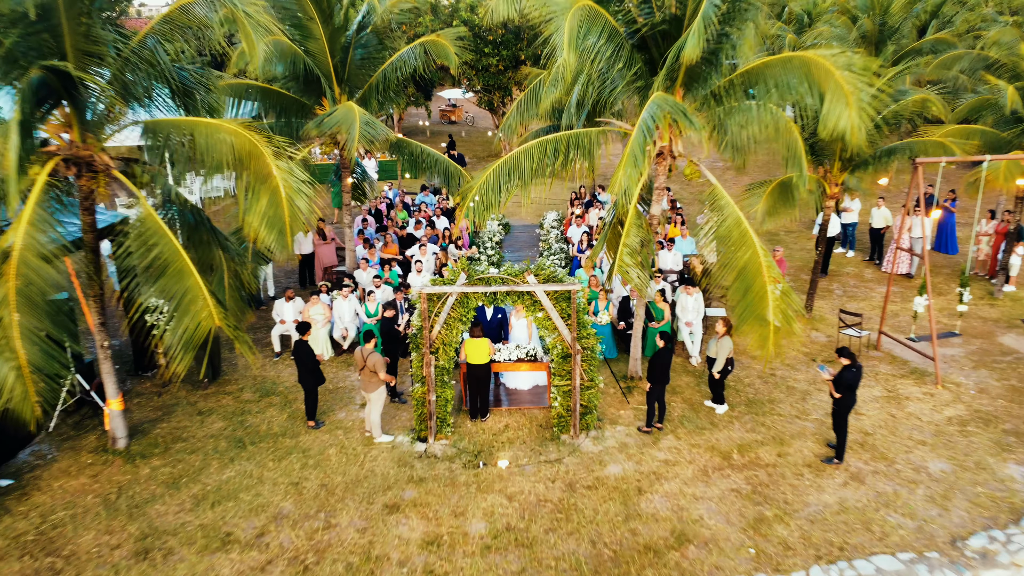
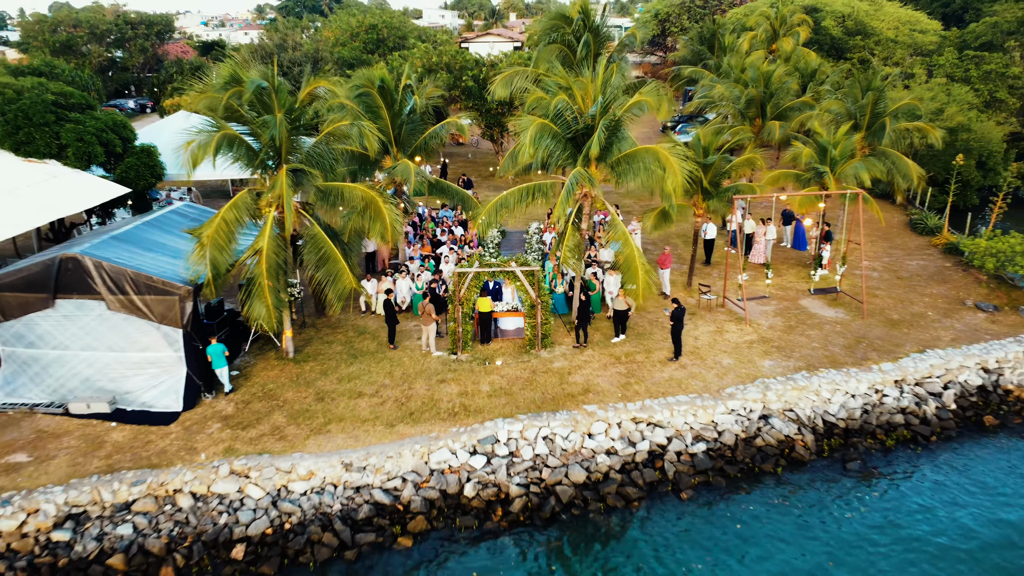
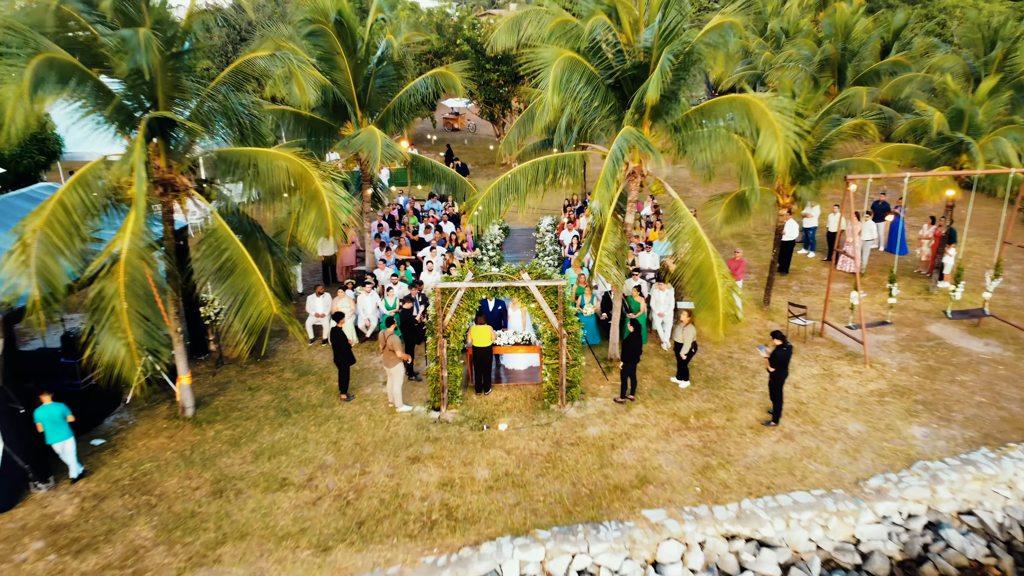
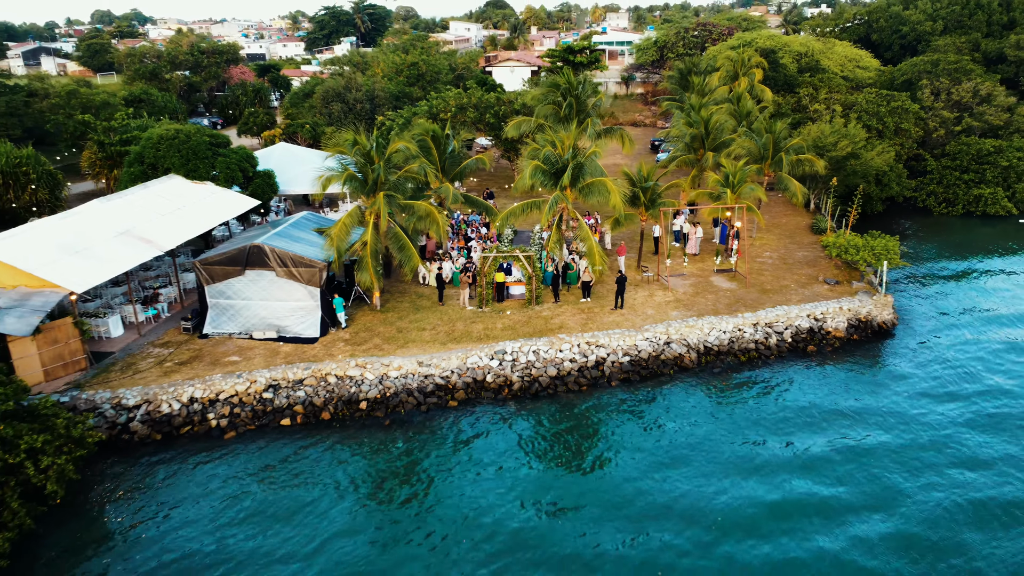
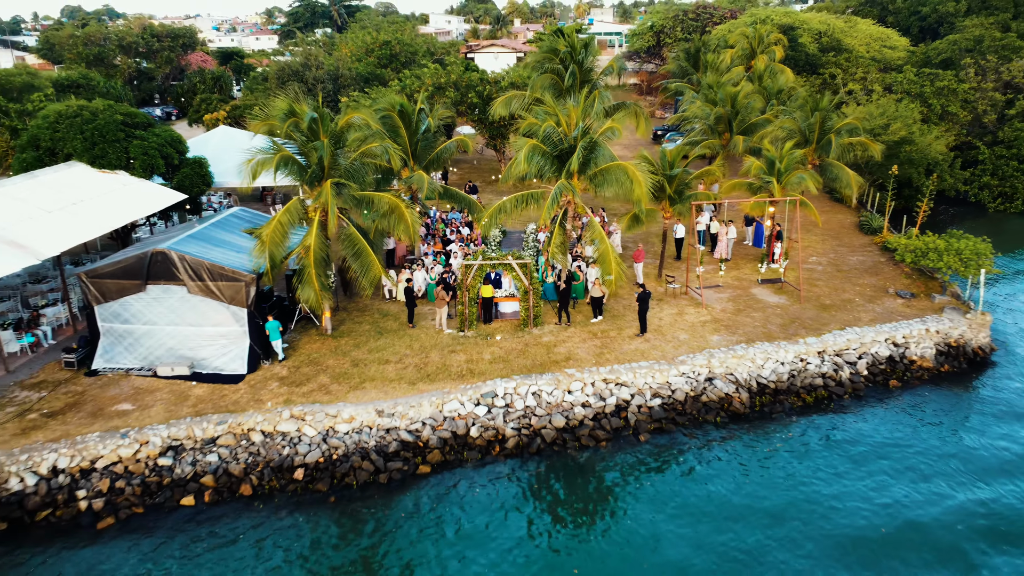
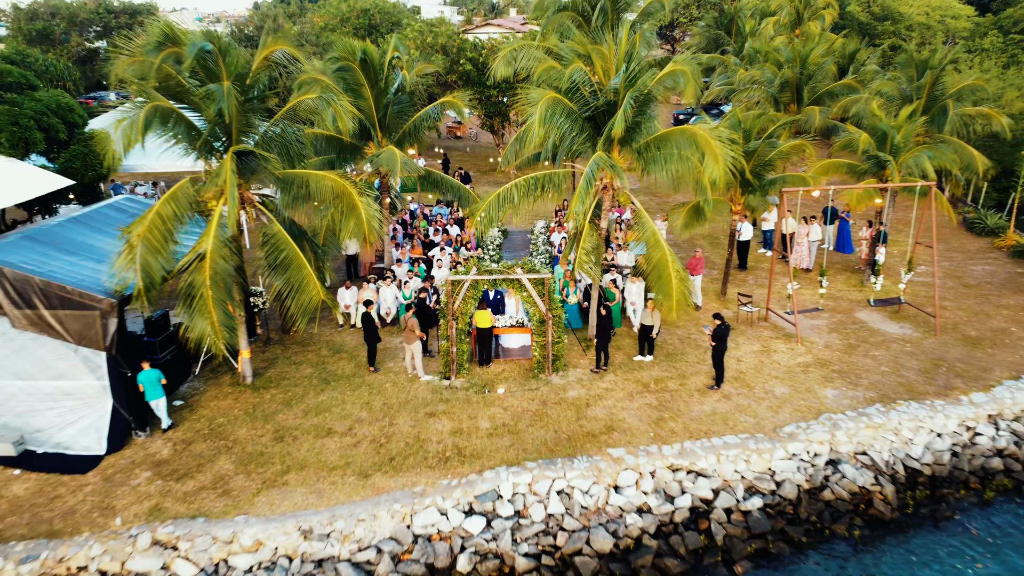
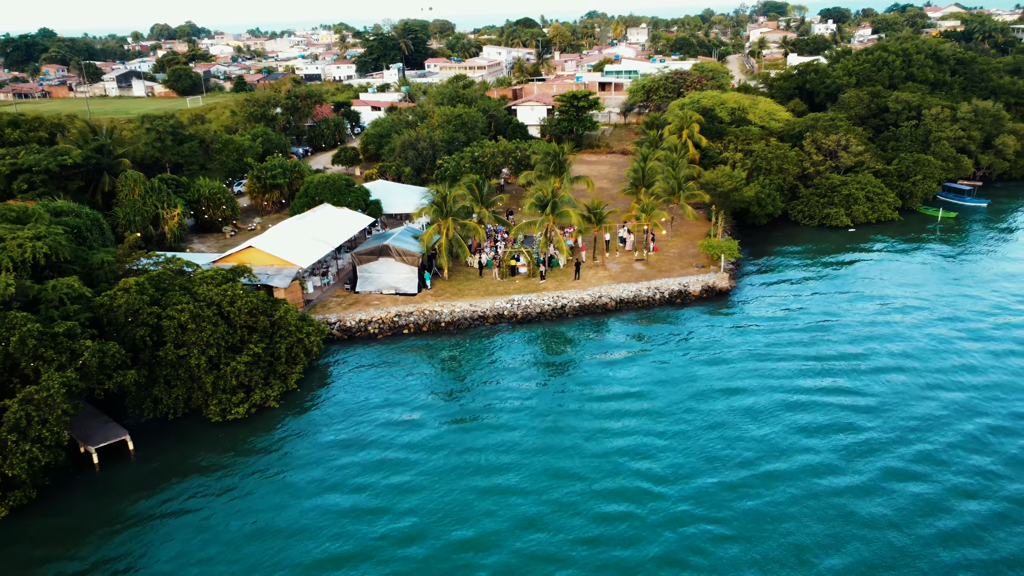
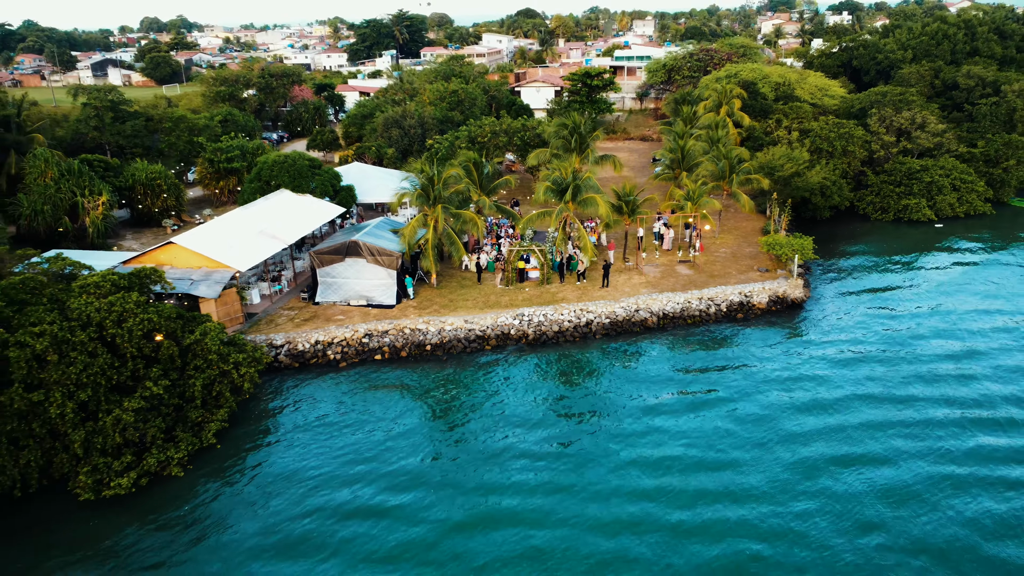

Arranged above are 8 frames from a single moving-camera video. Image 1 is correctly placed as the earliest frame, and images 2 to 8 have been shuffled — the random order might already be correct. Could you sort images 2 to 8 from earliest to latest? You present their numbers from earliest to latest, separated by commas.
3, 6, 2, 5, 4, 8, 7
